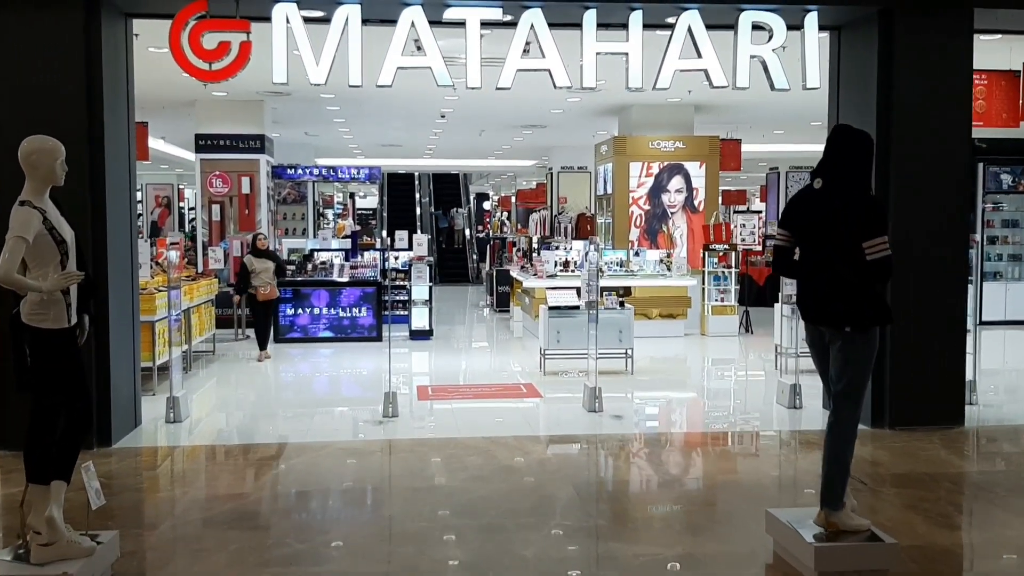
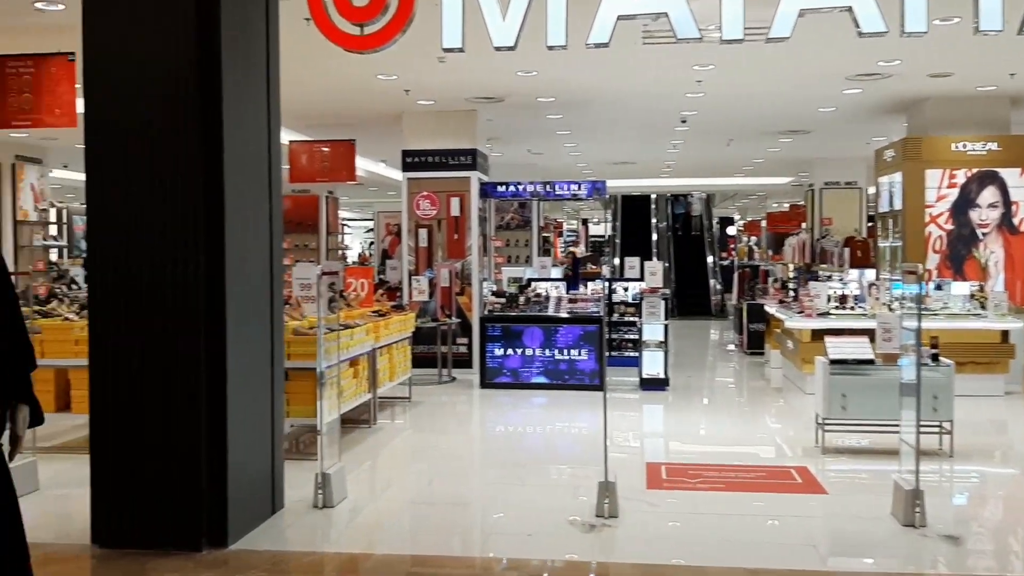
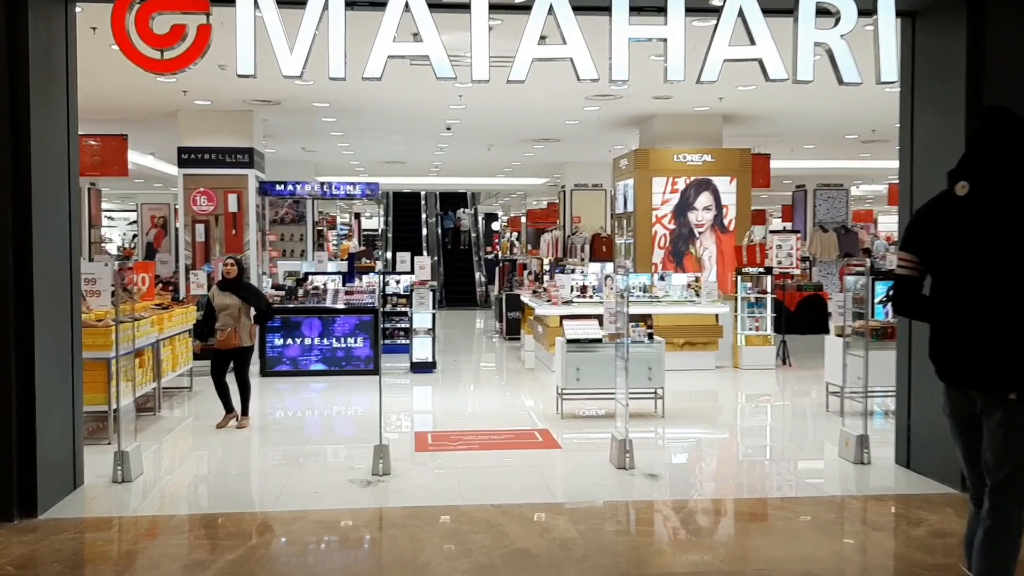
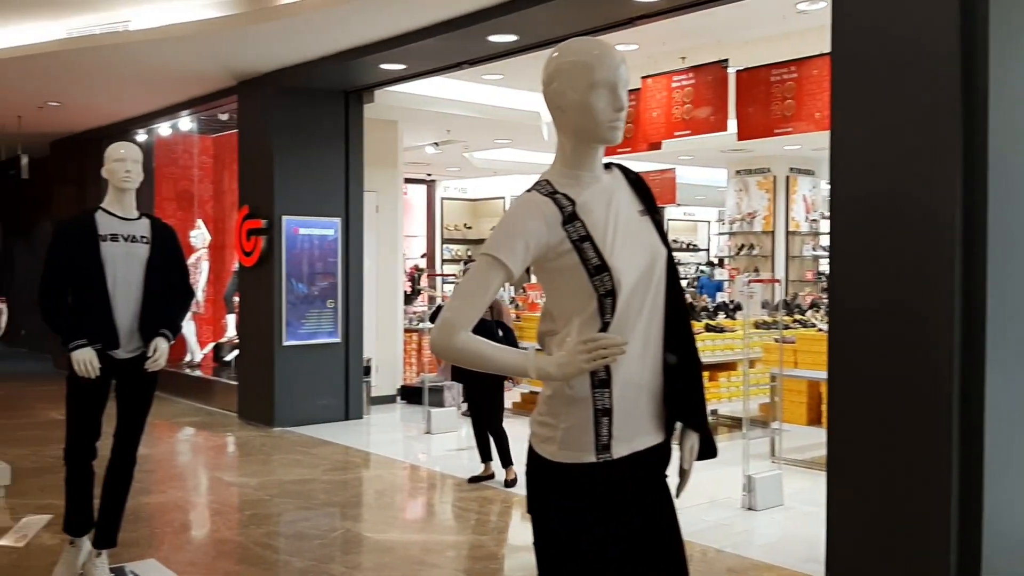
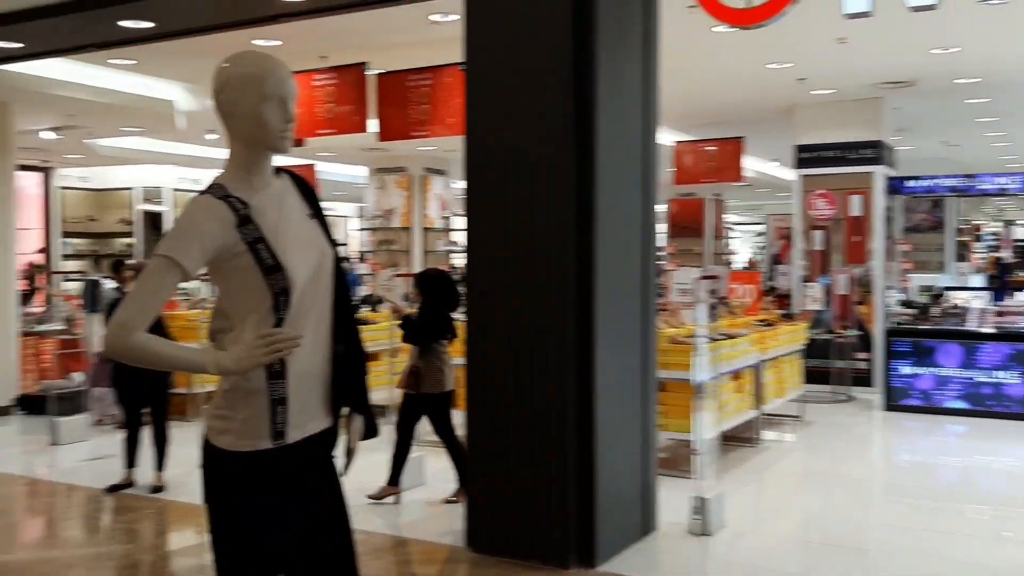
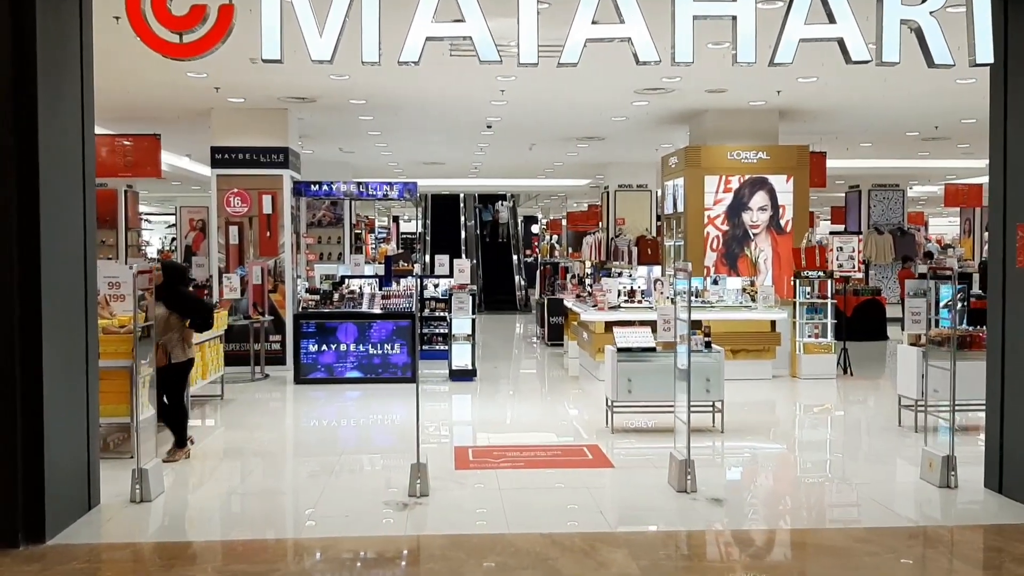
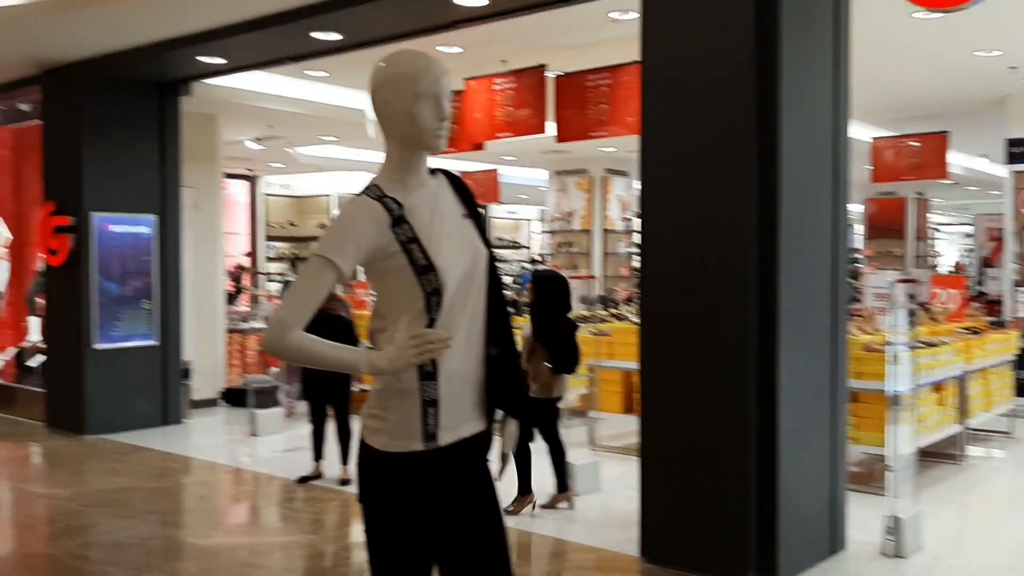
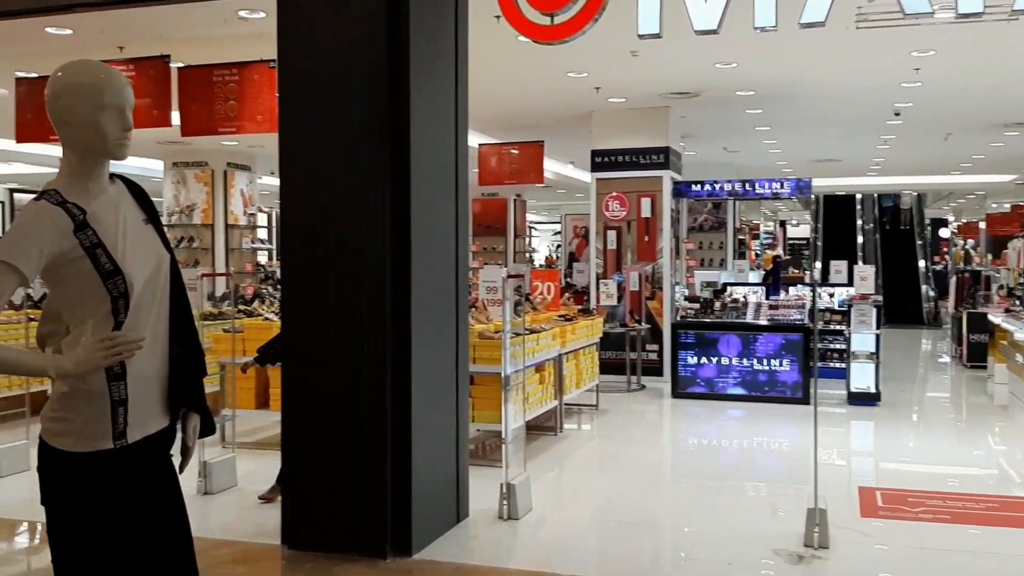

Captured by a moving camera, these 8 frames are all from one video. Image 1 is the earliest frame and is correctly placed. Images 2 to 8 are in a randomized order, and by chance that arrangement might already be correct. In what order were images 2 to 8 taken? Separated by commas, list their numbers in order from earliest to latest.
3, 6, 2, 8, 5, 7, 4
